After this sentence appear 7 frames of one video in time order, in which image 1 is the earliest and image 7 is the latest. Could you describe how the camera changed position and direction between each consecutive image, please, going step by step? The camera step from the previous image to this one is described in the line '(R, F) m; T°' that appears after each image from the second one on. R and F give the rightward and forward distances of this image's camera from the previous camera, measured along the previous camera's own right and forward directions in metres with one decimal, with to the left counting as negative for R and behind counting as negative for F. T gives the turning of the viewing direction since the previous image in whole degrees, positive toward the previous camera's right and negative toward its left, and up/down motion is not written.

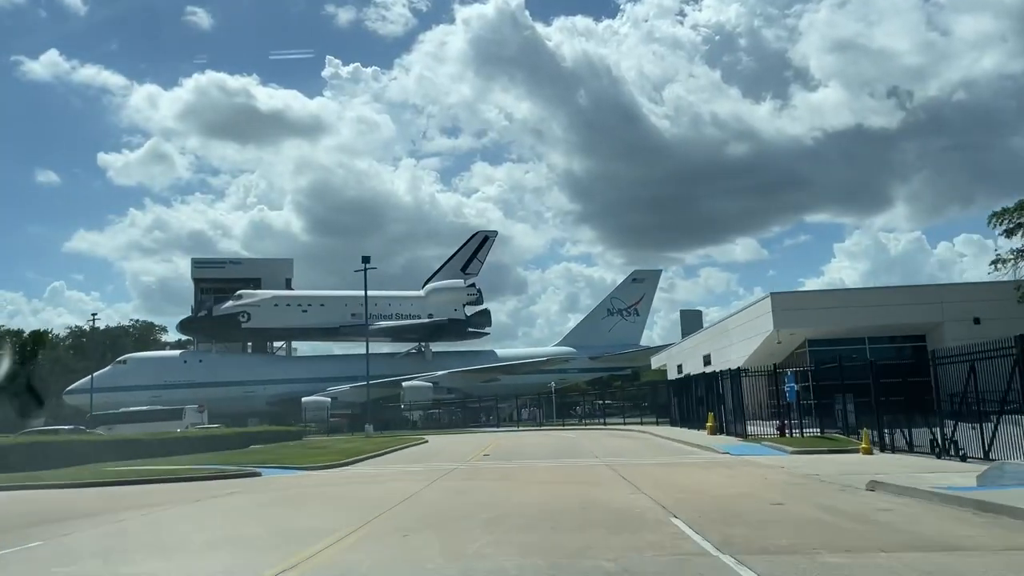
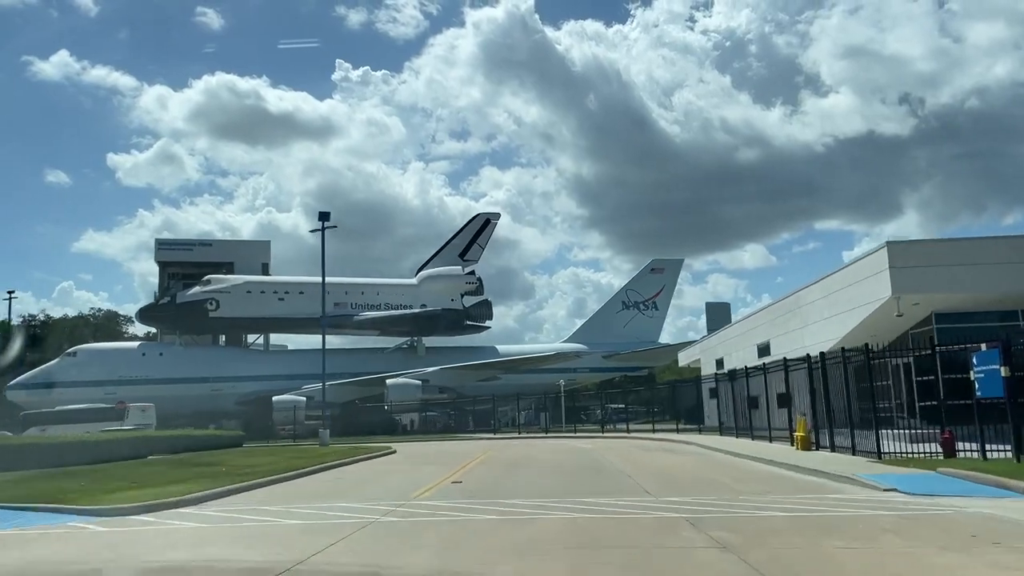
(+0.2, +7.0) m; -1°
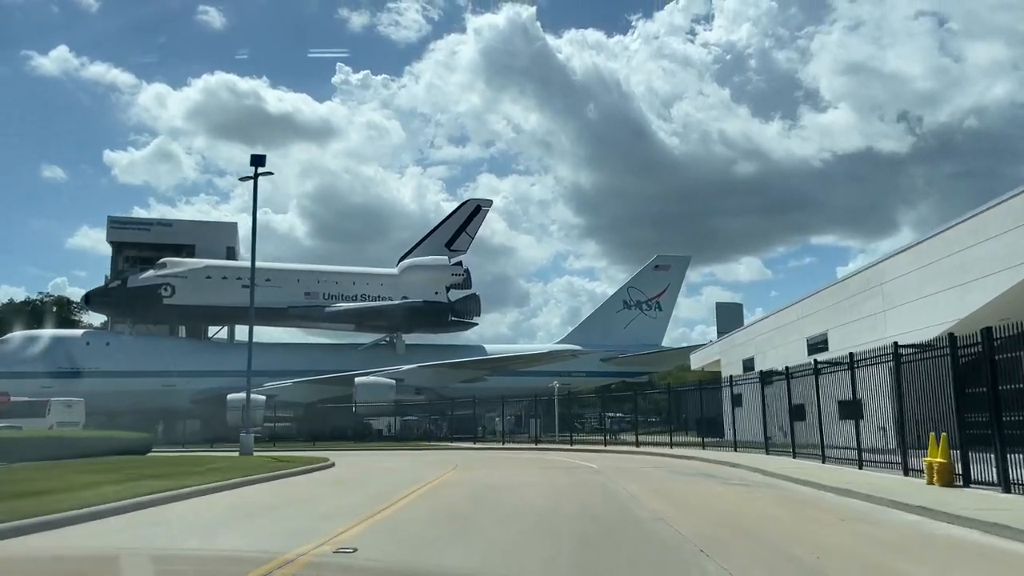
(+0.3, +5.3) m; 0°
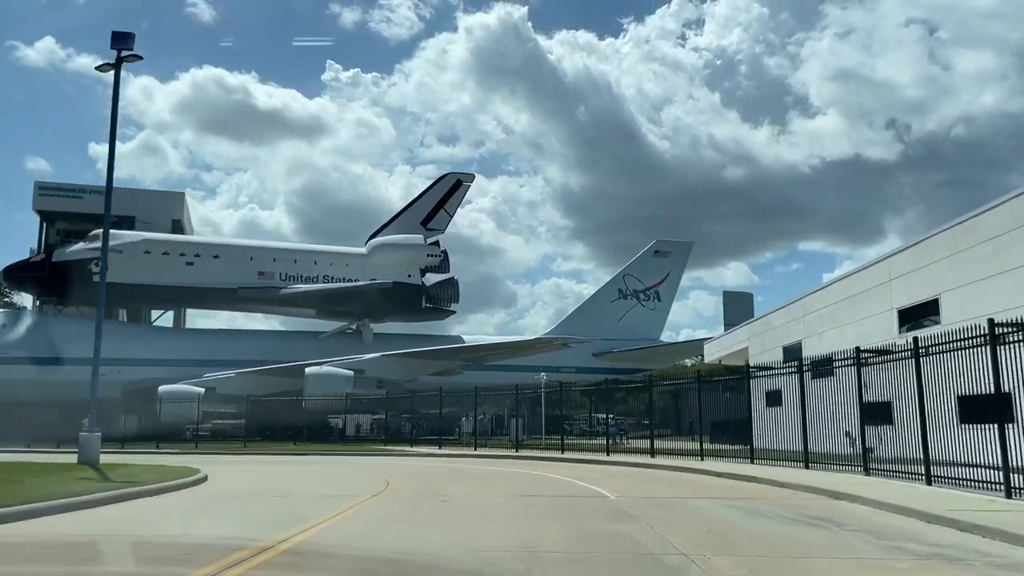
(+0.3, +5.6) m; +1°
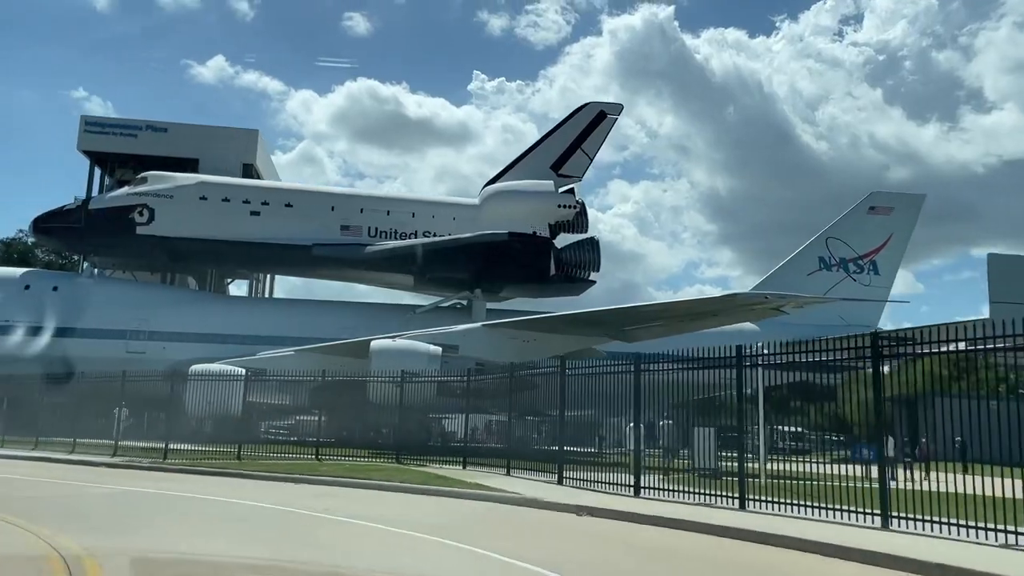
(-0.7, +11.2) m; -10°
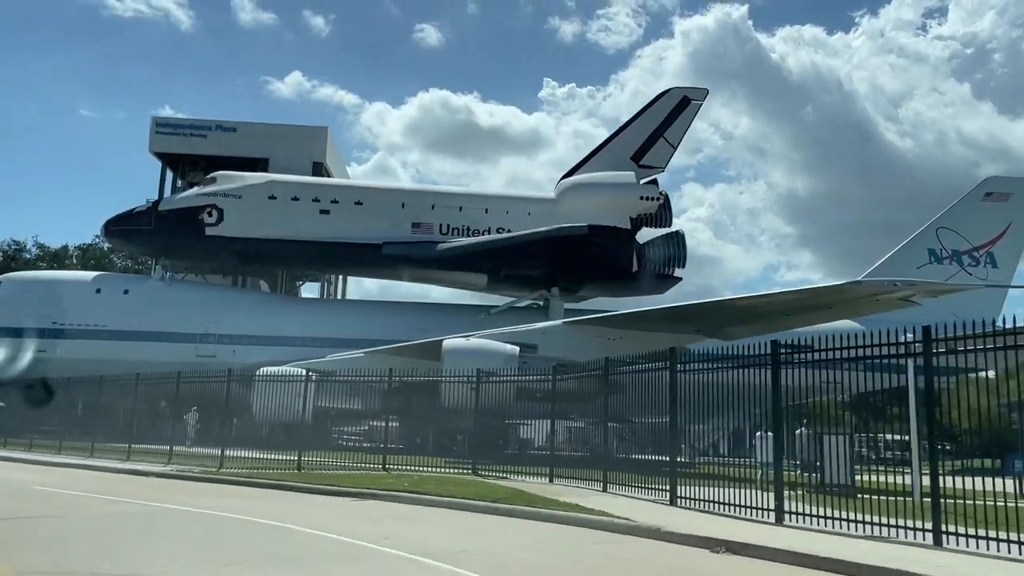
(-0.3, +1.8) m; -5°
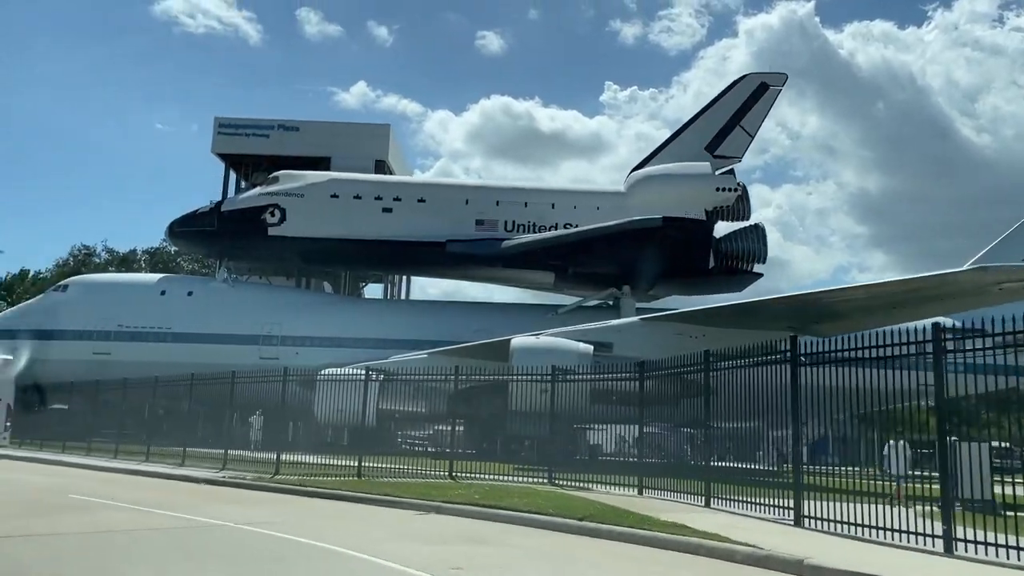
(-0.2, +1.3) m; -4°
